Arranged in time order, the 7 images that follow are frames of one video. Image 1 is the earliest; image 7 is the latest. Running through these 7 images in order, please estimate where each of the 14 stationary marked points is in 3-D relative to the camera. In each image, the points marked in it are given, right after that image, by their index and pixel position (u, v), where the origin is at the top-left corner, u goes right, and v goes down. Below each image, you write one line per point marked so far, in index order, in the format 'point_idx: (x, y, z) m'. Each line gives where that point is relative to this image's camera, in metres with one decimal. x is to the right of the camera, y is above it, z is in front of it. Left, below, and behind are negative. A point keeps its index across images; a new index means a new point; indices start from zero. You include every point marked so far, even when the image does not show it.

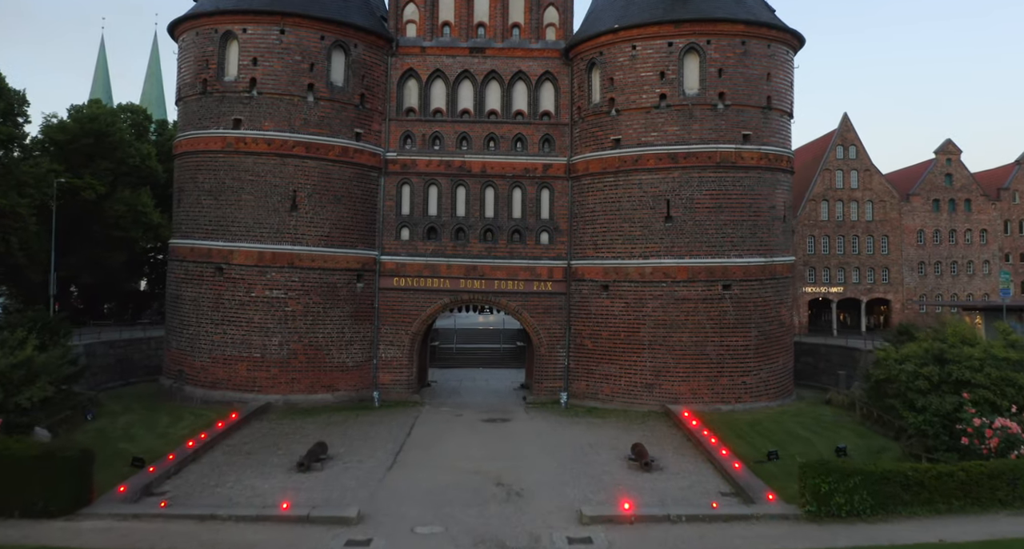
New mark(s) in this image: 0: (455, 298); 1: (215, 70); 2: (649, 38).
0: (-1.6, -0.7, +18.5) m
1: (-8.1, +5.6, +17.6) m
2: (+3.6, +6.3, +17.1) m
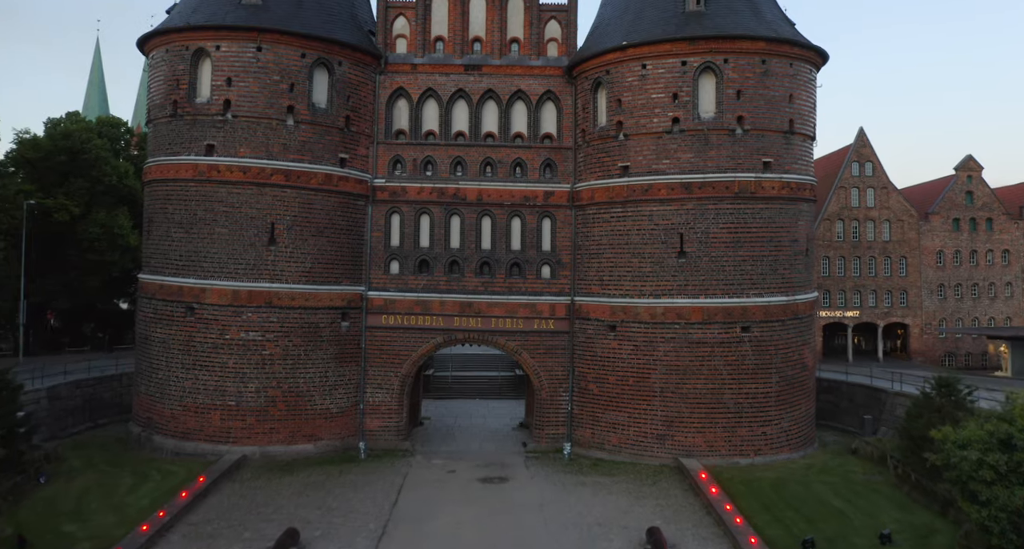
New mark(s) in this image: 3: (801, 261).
0: (-1.7, -1.7, +17.0) m
1: (-8.1, +4.6, +16.1) m
2: (+3.6, +5.3, +15.6) m
3: (+7.3, +0.4, +16.2) m
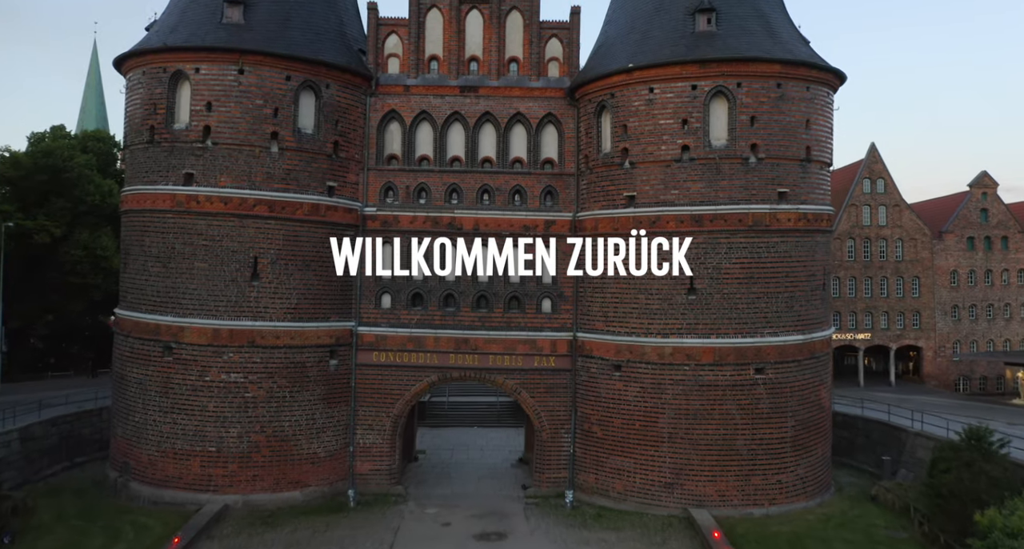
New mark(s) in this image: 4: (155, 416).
0: (-1.7, -2.5, +16.1) m
1: (-8.2, +3.7, +15.1) m
2: (+3.6, +4.5, +14.7) m
3: (+7.2, -0.5, +15.2) m
4: (-8.3, -3.3, +15.0) m
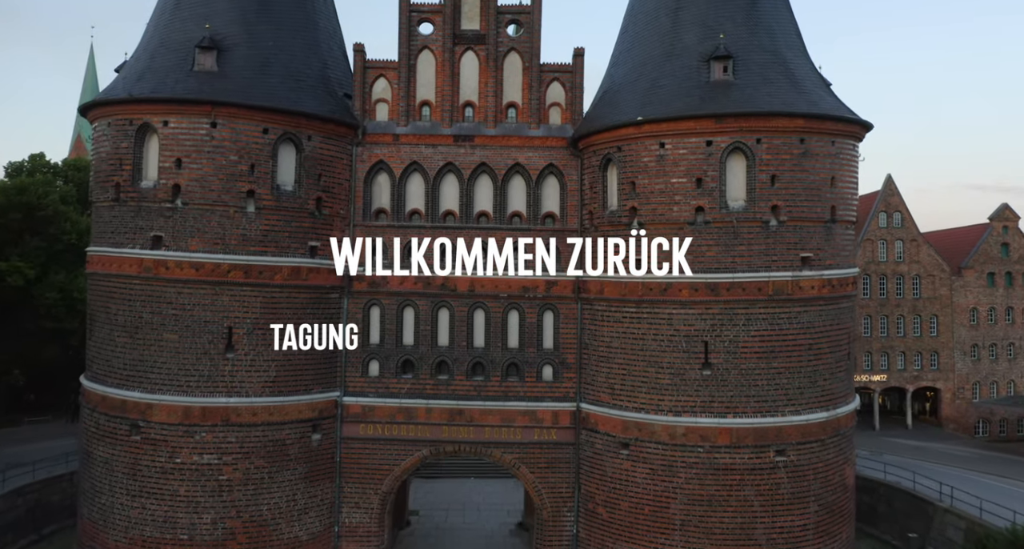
0: (-1.7, -4.1, +14.8) m
1: (-8.2, +2.2, +13.8) m
2: (+3.5, +2.9, +13.4) m
3: (+7.2, -2.0, +14.0) m
4: (-8.4, -4.8, +13.8) m
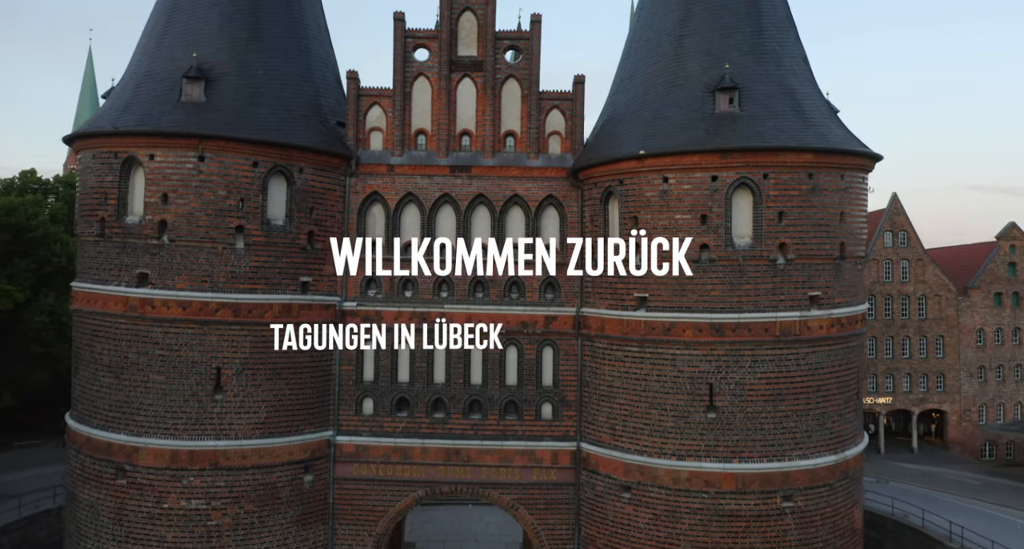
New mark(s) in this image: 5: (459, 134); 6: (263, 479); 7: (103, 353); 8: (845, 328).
0: (-1.8, -4.9, +14.4) m
1: (-8.2, +1.4, +13.4) m
2: (+3.5, +2.1, +13.0) m
3: (+7.2, -2.8, +13.6) m
4: (-8.4, -5.6, +13.3) m
5: (-1.2, +3.2, +14.8) m
6: (-5.2, -4.3, +13.5) m
7: (-8.6, -1.6, +13.4) m
8: (+6.9, -1.1, +13.3) m
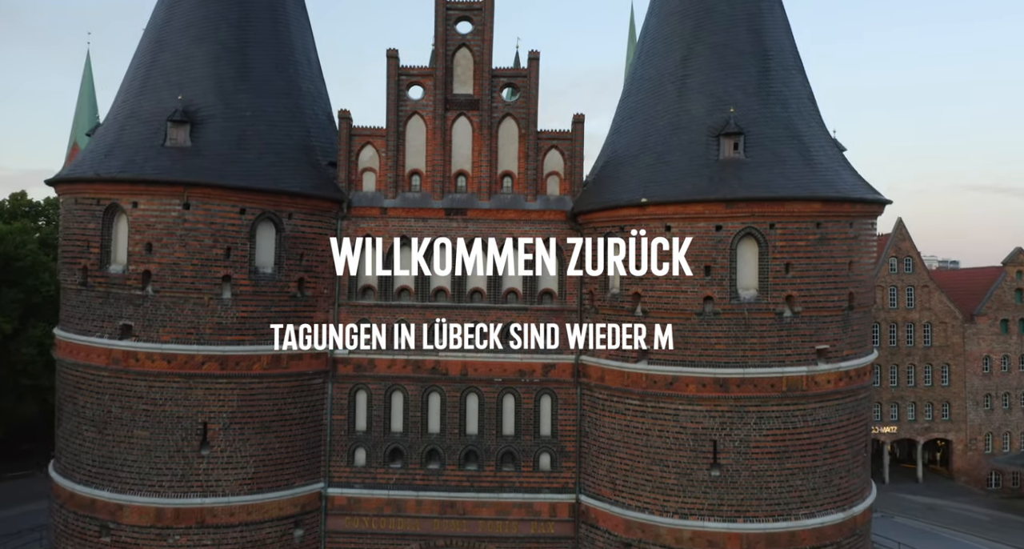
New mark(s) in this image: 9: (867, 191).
0: (-1.9, -5.9, +14.0) m
1: (-8.3, +0.4, +12.9) m
2: (+3.4, +1.1, +12.5) m
3: (+7.1, -3.8, +13.1) m
4: (-8.5, -6.6, +12.9) m
5: (-1.3, +2.2, +14.4) m
6: (-5.3, -5.3, +13.0) m
7: (-8.6, -2.6, +13.0) m
8: (+6.8, -2.2, +12.8) m
9: (+7.1, +1.7, +12.9) m
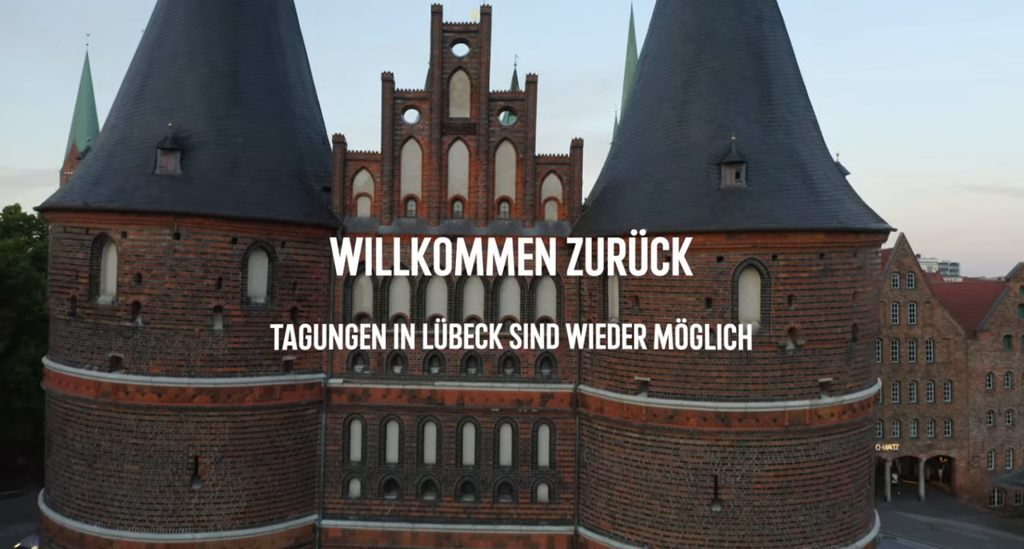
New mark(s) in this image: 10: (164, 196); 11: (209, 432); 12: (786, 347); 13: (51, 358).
0: (-1.9, -6.5, +13.7) m
1: (-8.4, -0.2, +12.6) m
2: (+3.4, +0.5, +12.3) m
3: (+7.0, -4.4, +12.9) m
4: (-8.5, -7.2, +12.7) m
5: (-1.3, +1.6, +14.1) m
6: (-5.4, -5.9, +12.8) m
7: (-8.7, -3.2, +12.7) m
8: (+6.8, -2.8, +12.6) m
9: (+7.0, +1.1, +12.7) m
10: (-6.6, +1.5, +12.3) m
11: (-5.9, -3.1, +12.6) m
12: (+5.2, -1.4, +12.1) m
13: (-9.5, -1.7, +13.1) m
